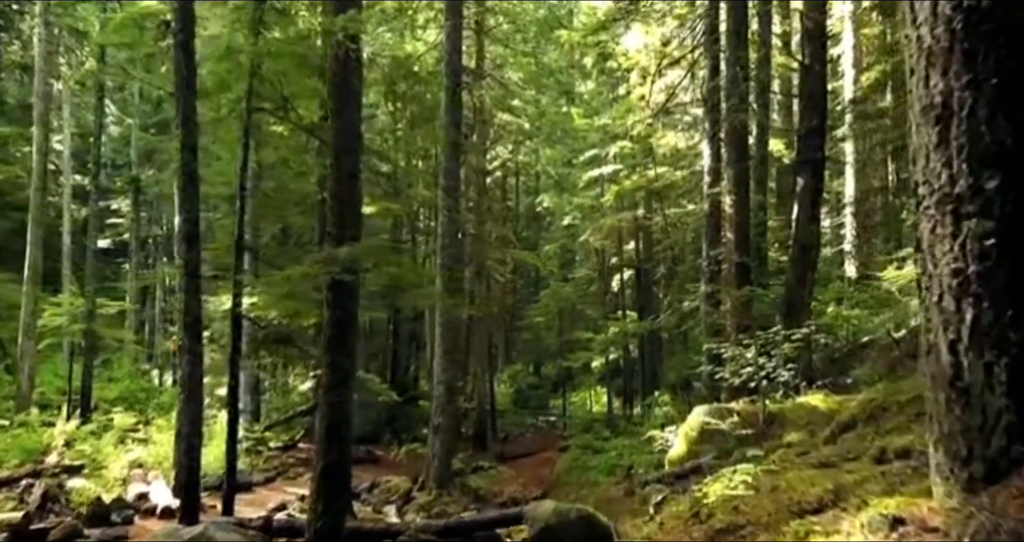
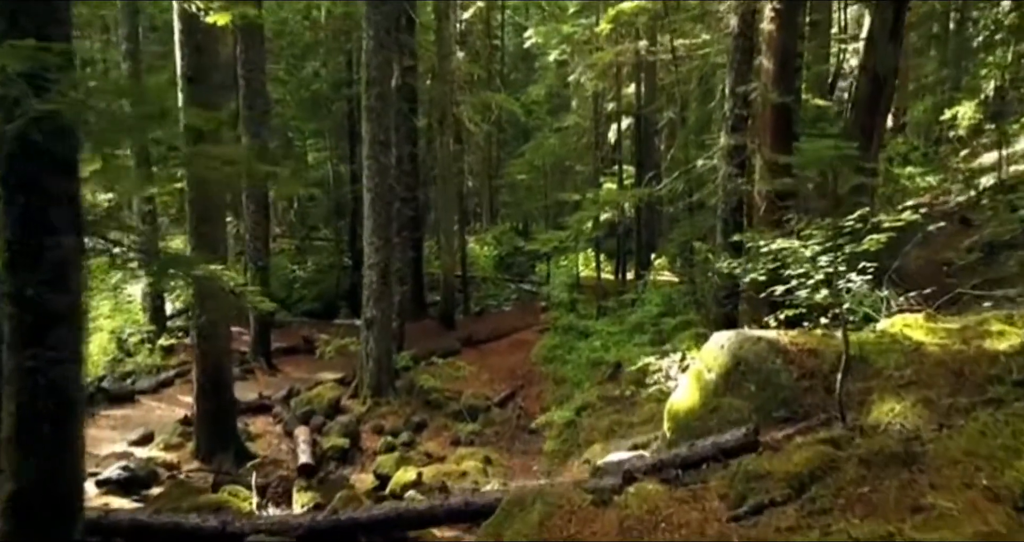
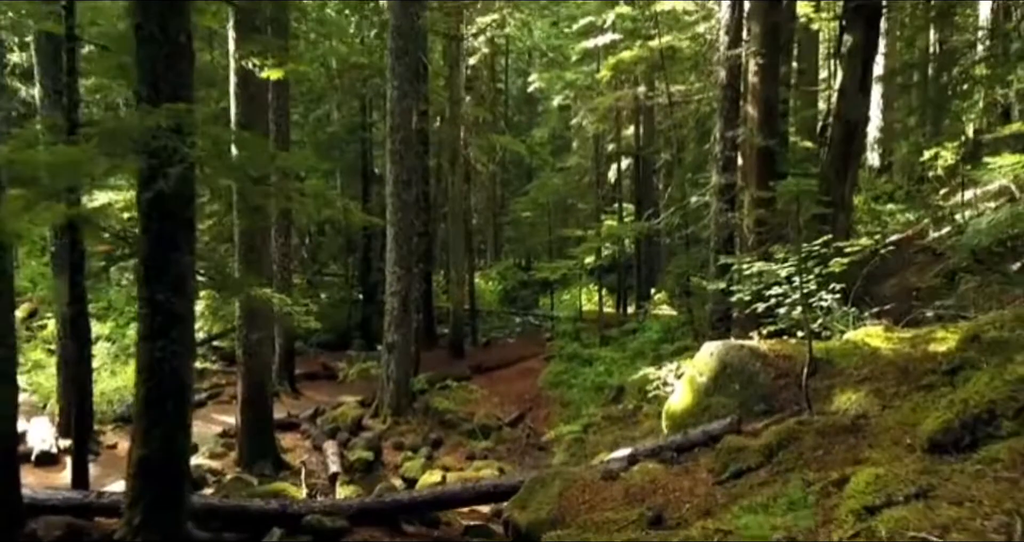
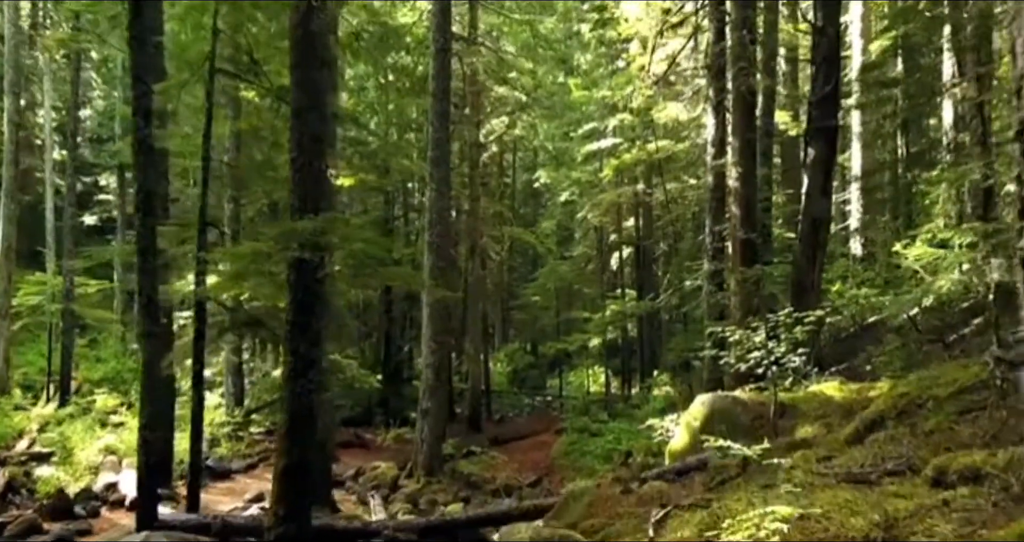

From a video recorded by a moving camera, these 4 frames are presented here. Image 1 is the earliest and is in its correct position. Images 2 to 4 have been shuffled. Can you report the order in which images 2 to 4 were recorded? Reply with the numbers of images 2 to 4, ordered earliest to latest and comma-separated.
4, 3, 2
